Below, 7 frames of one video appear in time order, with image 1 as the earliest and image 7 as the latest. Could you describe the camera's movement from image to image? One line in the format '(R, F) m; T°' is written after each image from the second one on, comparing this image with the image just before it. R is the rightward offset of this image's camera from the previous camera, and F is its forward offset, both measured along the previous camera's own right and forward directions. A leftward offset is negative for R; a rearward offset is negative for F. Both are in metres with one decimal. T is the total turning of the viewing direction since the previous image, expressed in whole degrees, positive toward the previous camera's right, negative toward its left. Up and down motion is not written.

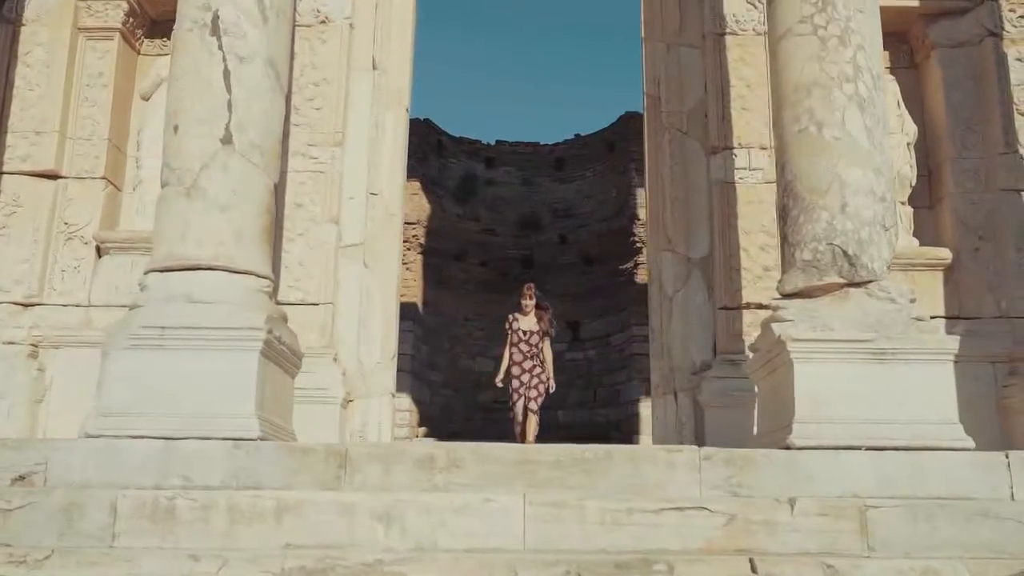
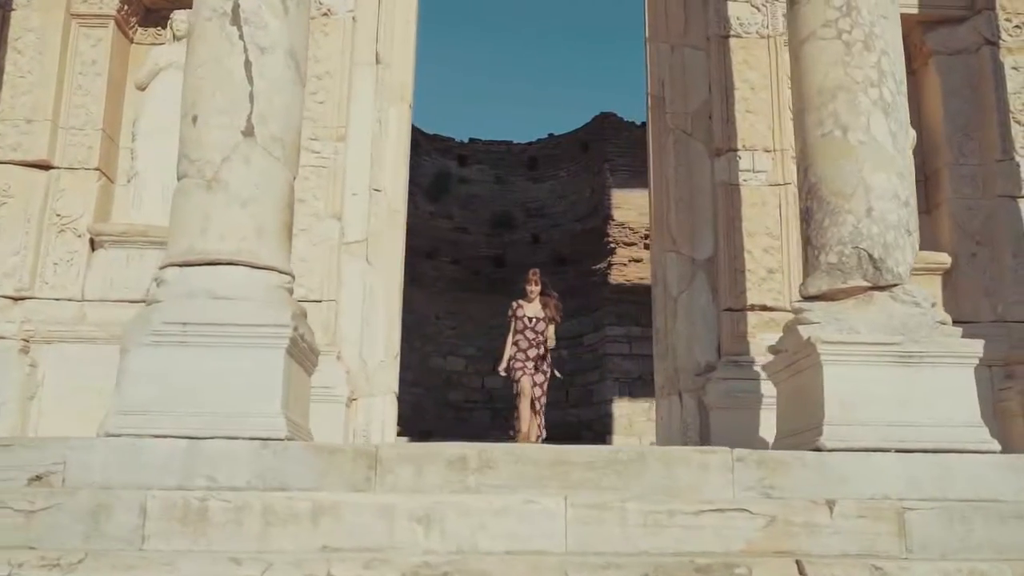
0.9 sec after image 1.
(-0.4, +0.1) m; +3°
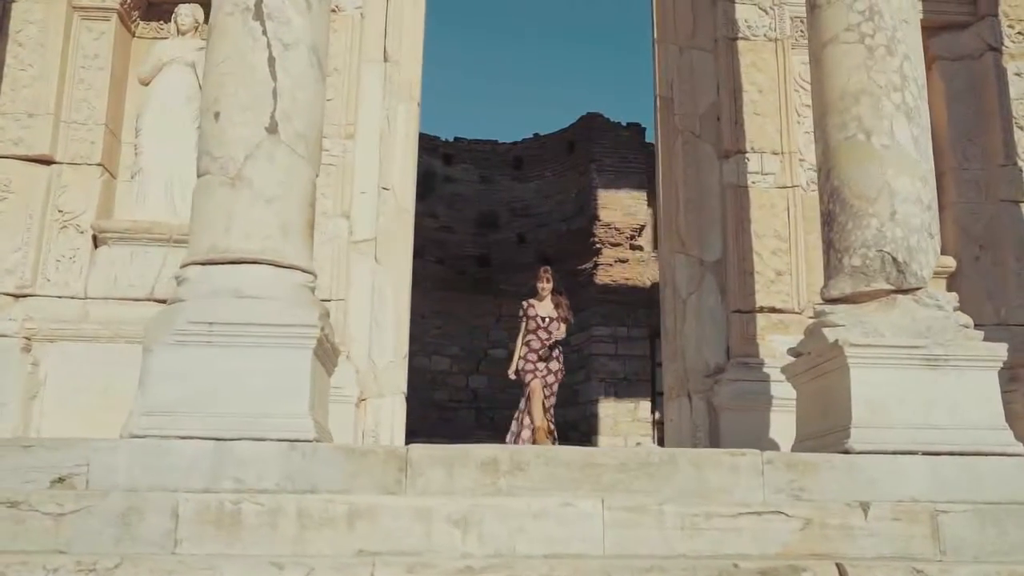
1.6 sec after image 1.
(-0.3, 0.0) m; +2°
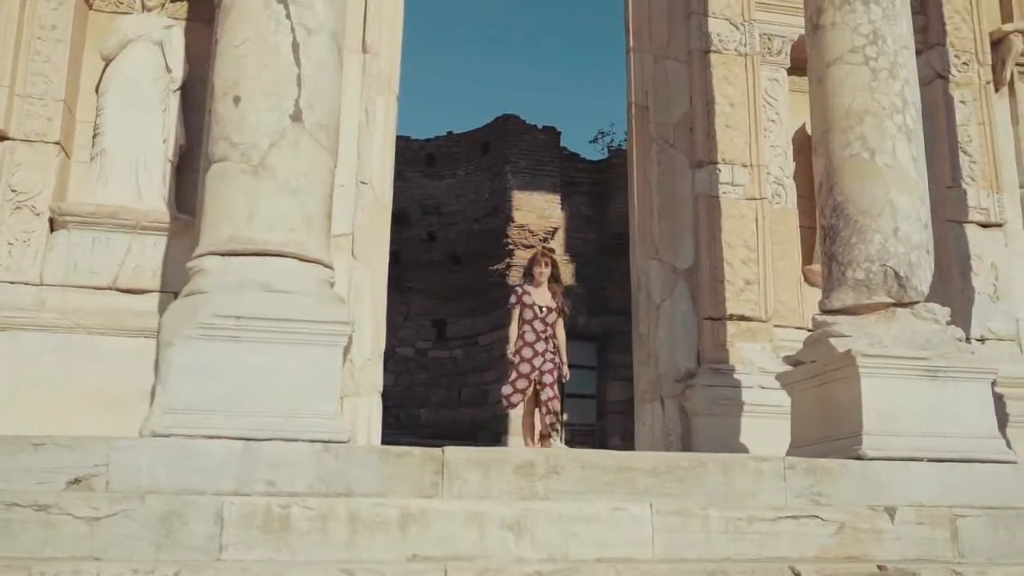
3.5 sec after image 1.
(-0.8, +0.1) m; +8°
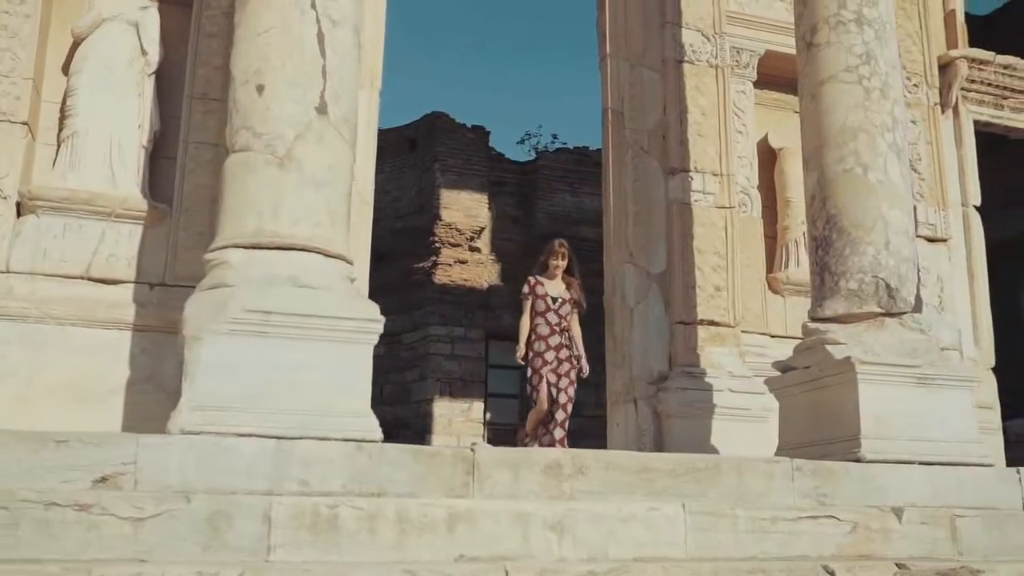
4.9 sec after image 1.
(-0.7, 0.0) m; +6°
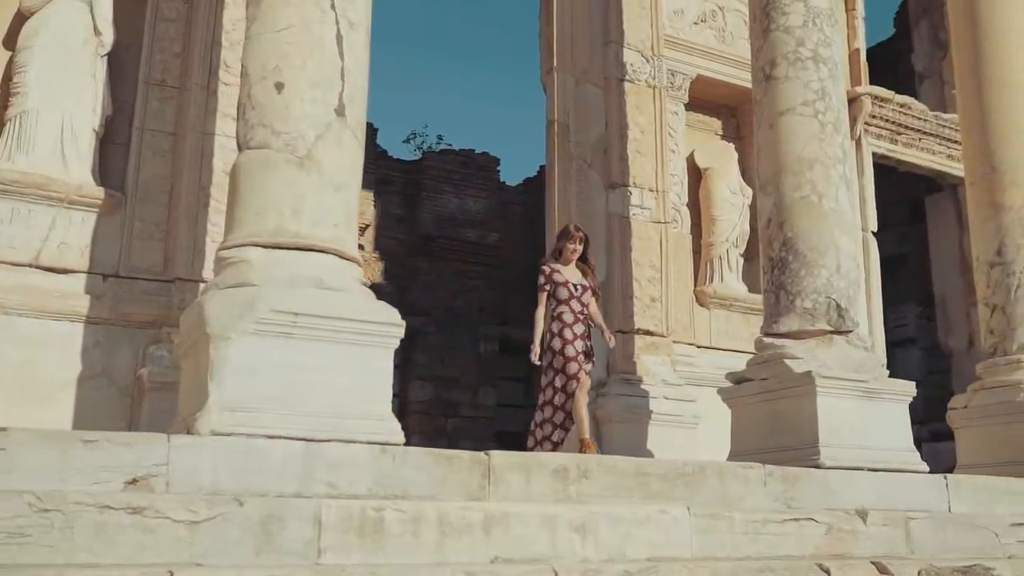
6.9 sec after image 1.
(-0.8, -0.1) m; +9°
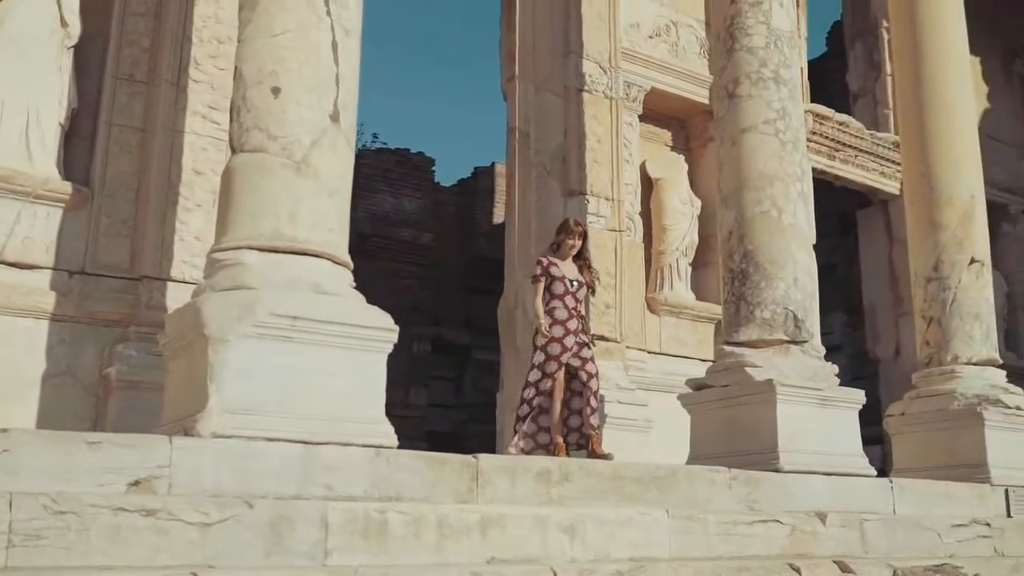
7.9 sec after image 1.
(-0.4, -0.1) m; +5°
